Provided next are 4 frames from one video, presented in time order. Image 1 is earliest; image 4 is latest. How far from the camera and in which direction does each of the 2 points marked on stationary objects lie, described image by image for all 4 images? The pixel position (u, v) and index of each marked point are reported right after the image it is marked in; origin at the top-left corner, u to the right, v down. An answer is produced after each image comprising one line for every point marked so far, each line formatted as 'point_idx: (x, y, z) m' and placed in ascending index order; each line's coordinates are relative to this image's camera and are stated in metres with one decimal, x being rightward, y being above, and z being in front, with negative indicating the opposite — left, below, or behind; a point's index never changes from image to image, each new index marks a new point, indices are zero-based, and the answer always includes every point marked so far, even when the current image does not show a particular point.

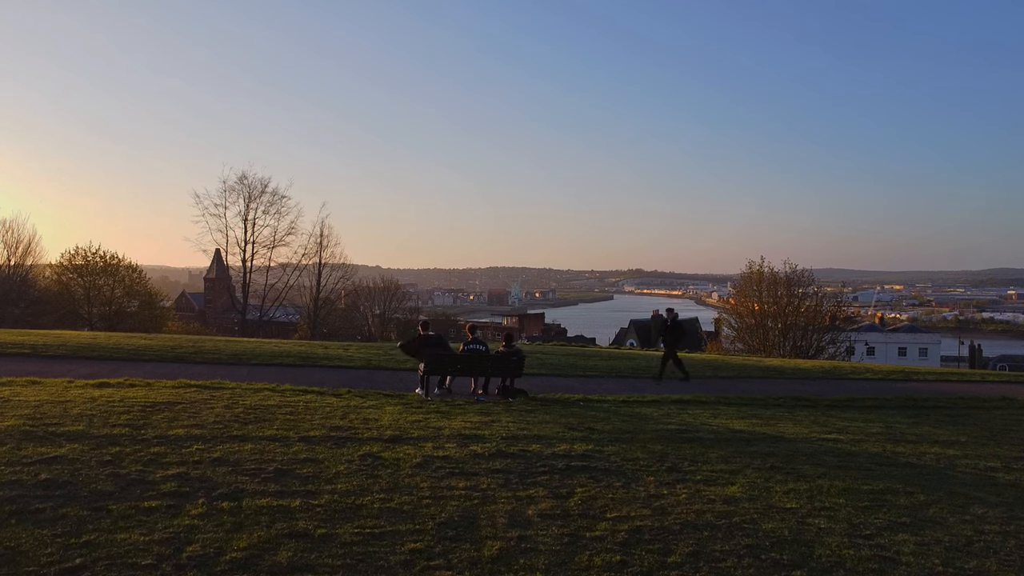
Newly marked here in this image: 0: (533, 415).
0: (+0.3, -1.8, +10.0) m
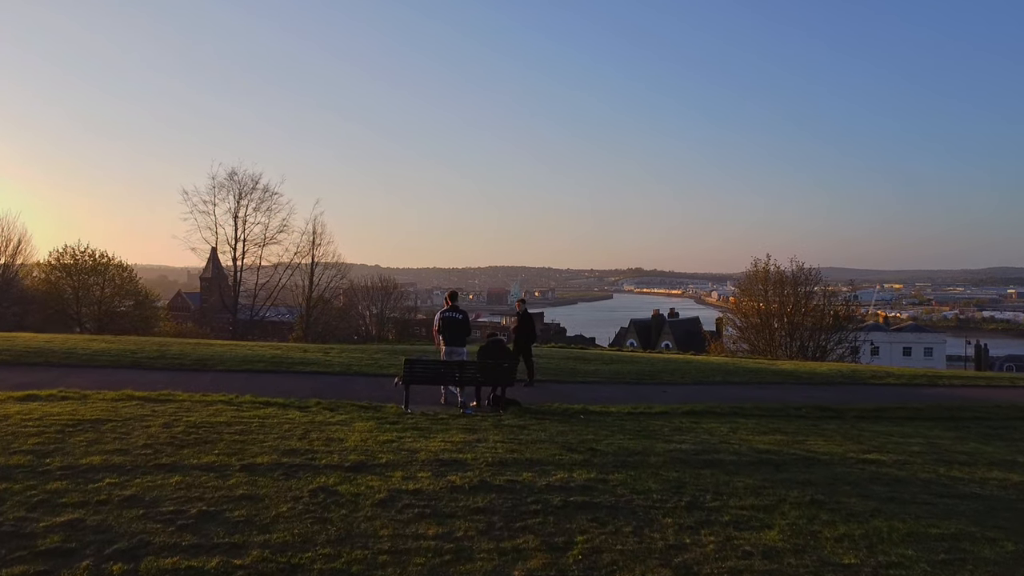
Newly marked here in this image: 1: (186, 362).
0: (+0.2, -1.8, +8.7) m
1: (-6.3, -1.4, +13.4) m
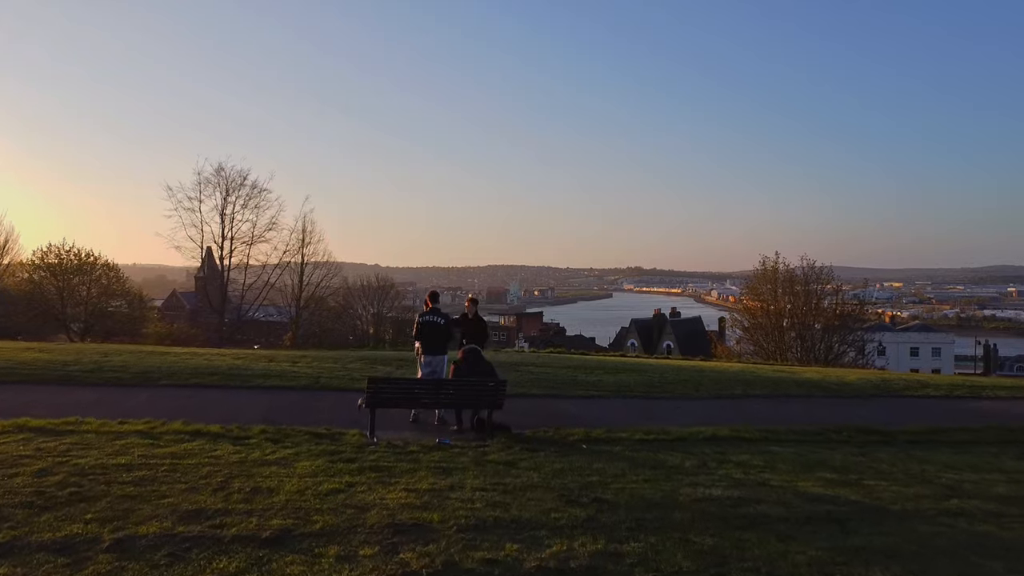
0: (0.0, -1.8, +6.9) m
1: (-6.4, -1.5, +11.6) m
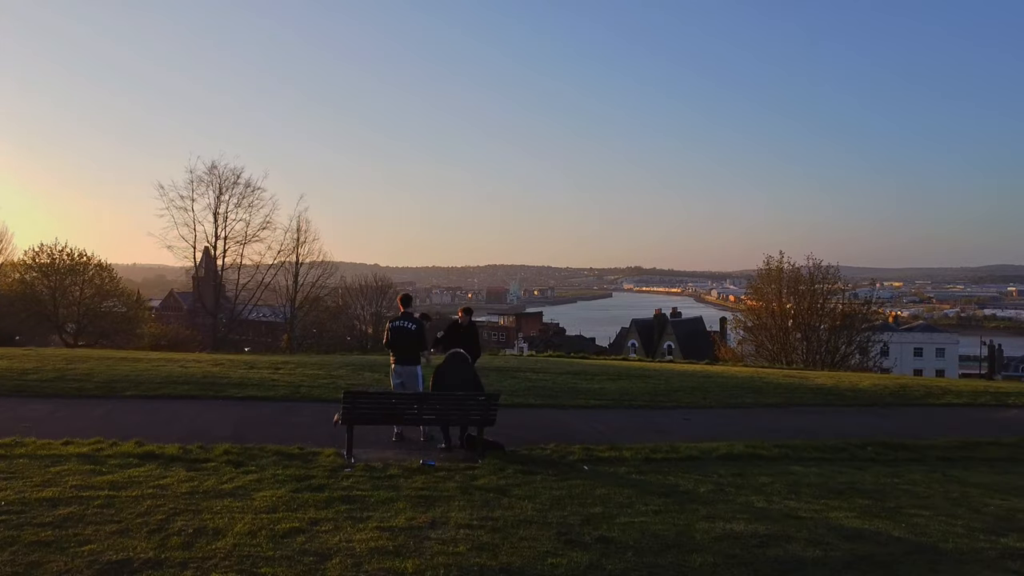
0: (0.0, -1.9, +6.0) m
1: (-6.5, -1.5, +10.7) m
